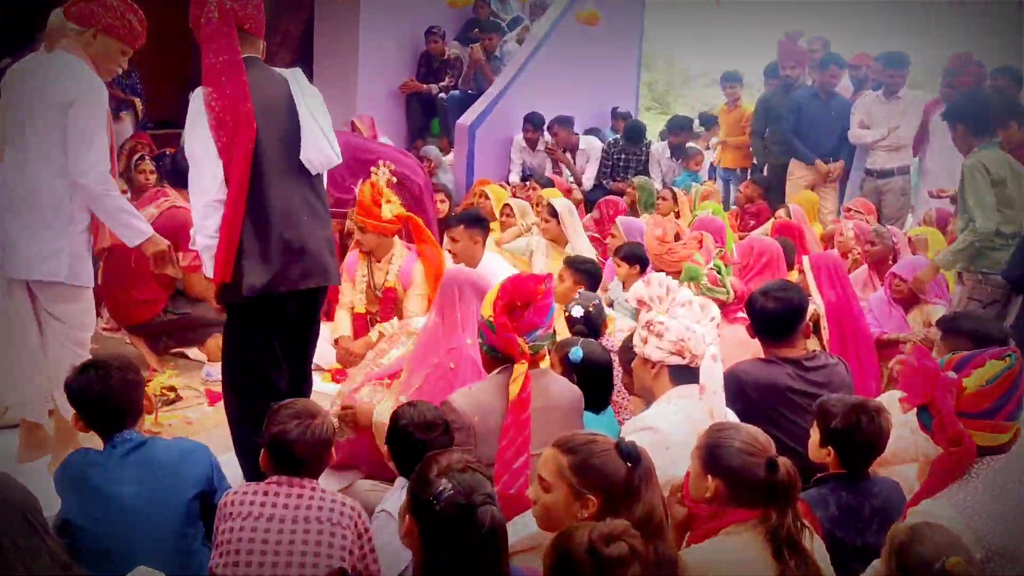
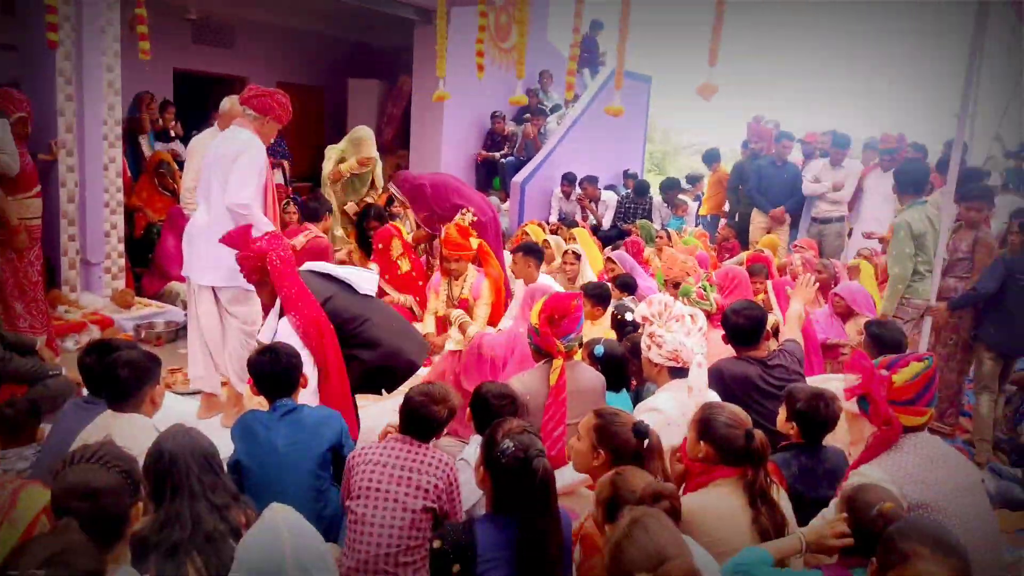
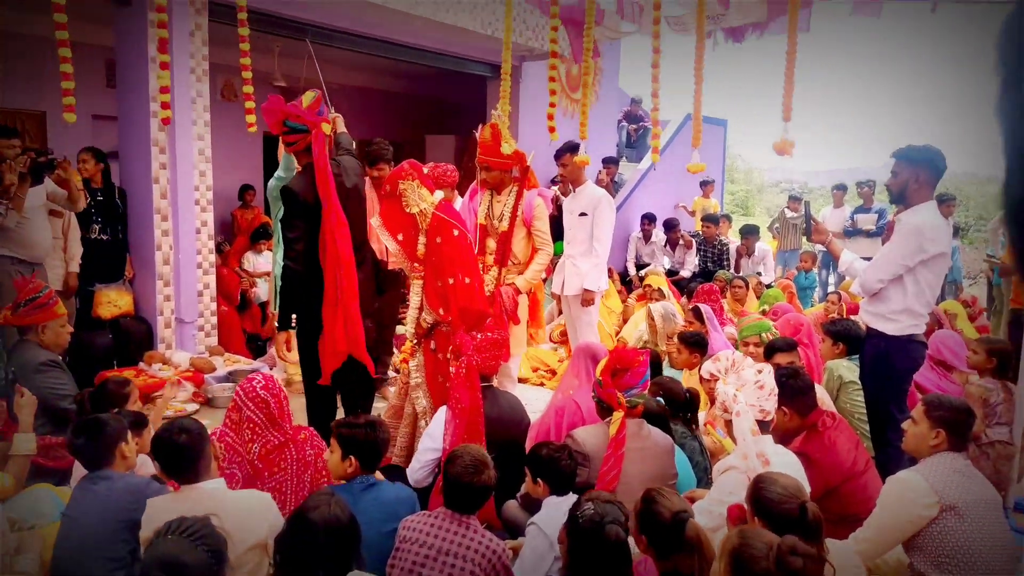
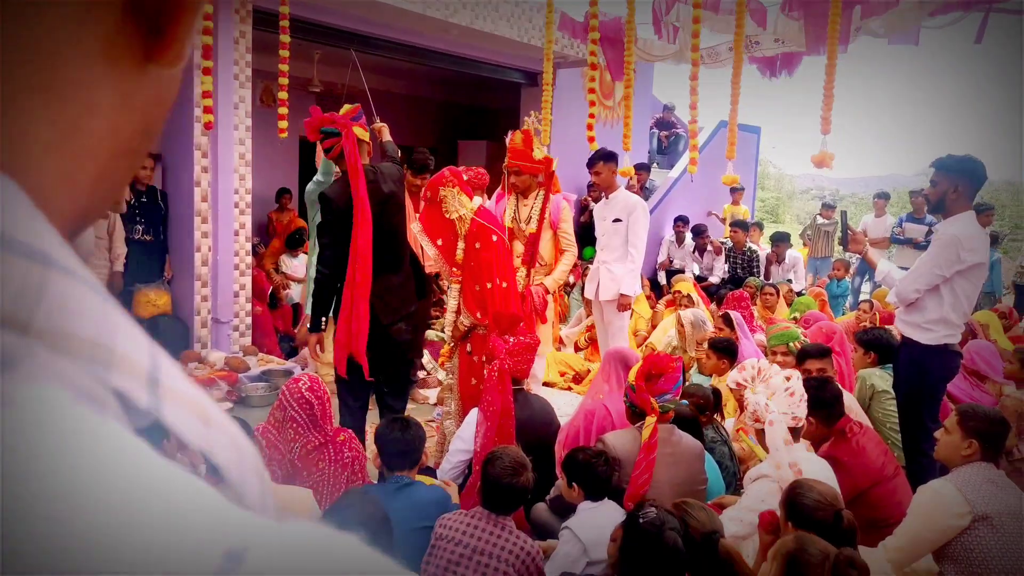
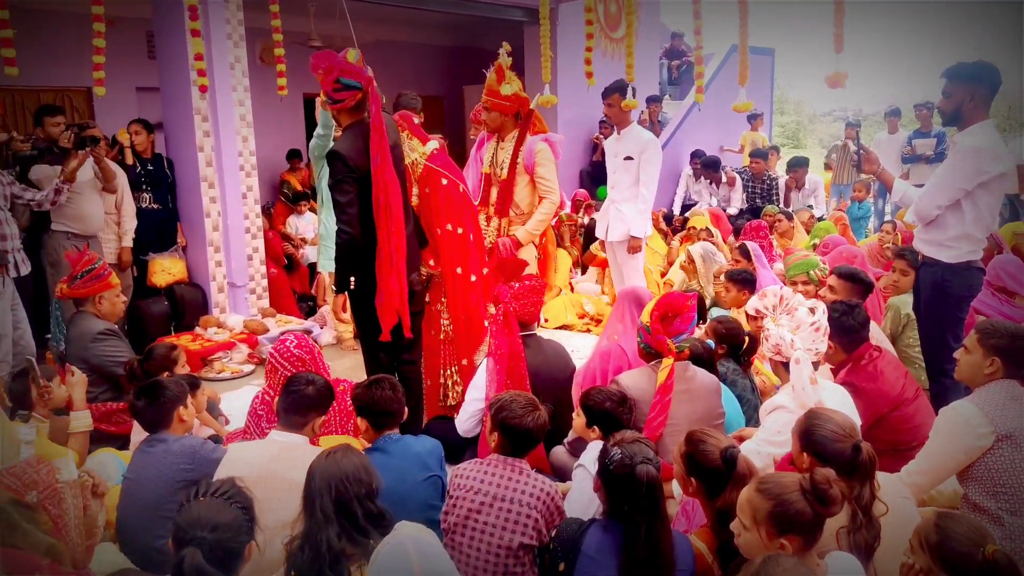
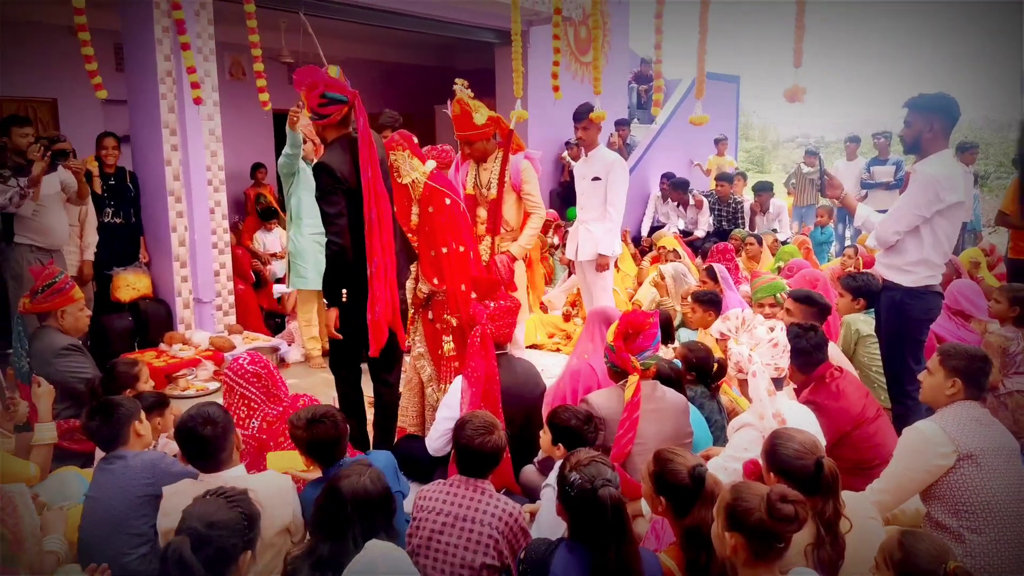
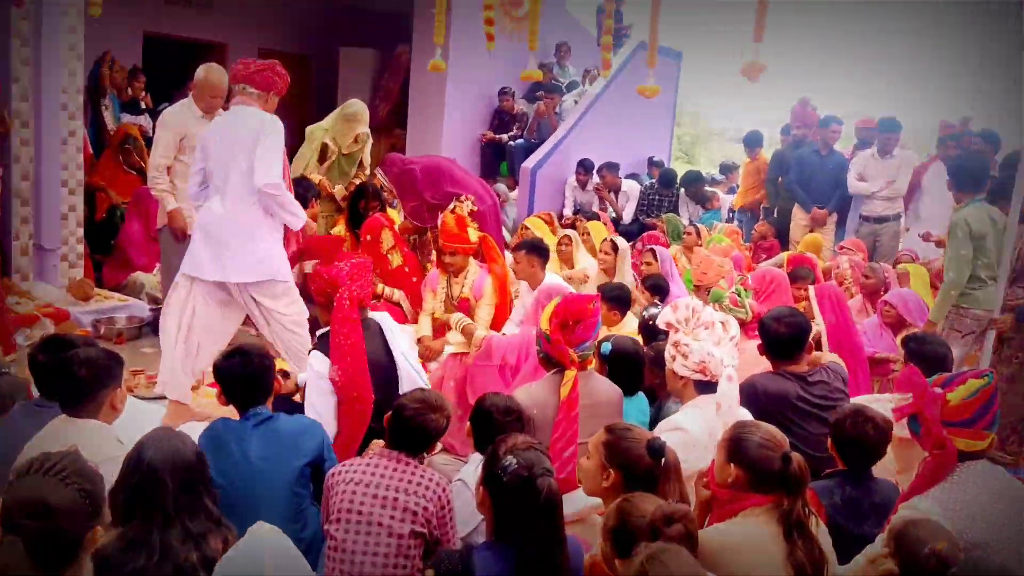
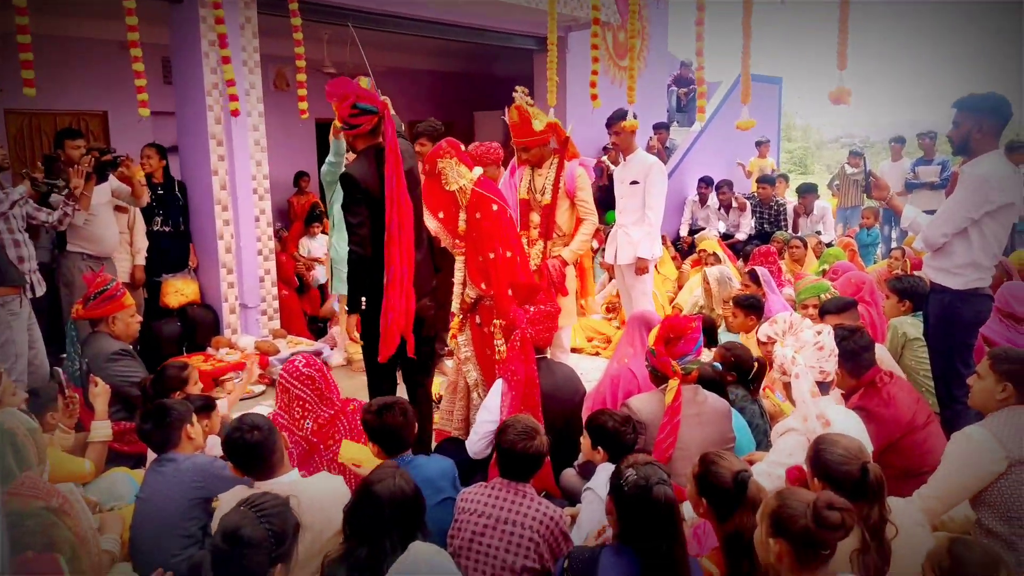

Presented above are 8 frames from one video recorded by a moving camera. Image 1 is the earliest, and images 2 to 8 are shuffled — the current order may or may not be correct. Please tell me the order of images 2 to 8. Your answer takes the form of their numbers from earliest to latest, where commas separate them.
2, 7, 4, 3, 8, 6, 5
